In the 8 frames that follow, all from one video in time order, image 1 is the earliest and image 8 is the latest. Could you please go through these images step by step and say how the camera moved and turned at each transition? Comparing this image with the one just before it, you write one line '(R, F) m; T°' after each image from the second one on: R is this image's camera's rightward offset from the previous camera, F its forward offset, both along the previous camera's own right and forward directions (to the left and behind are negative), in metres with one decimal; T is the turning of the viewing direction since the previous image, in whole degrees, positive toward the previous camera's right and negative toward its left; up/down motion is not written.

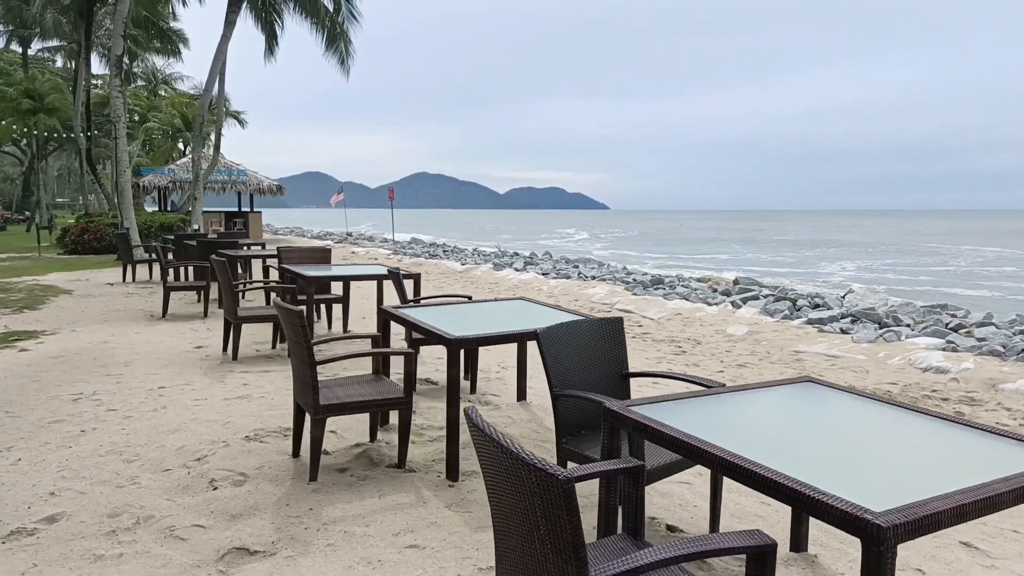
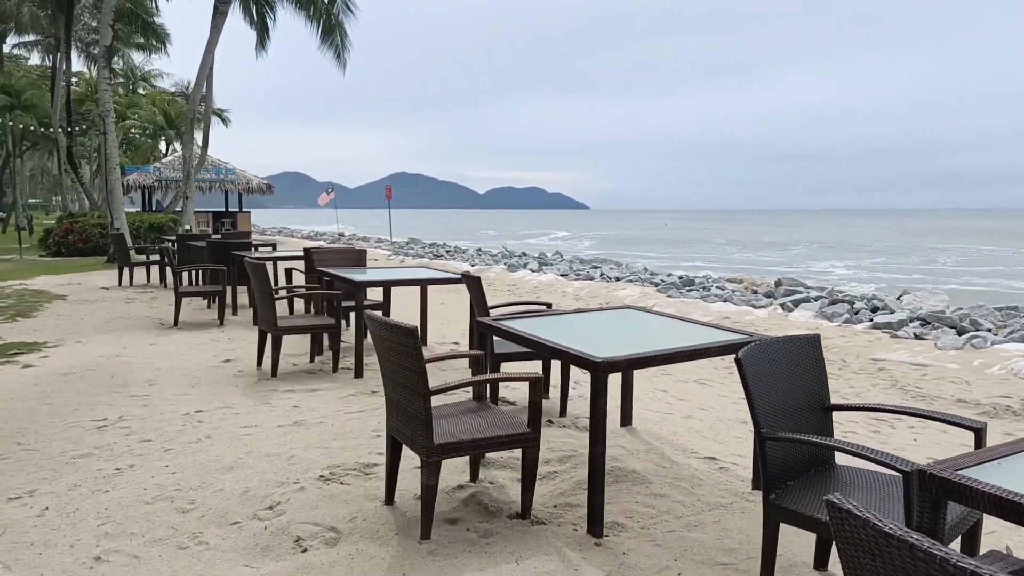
(-0.7, +0.7) m; +1°
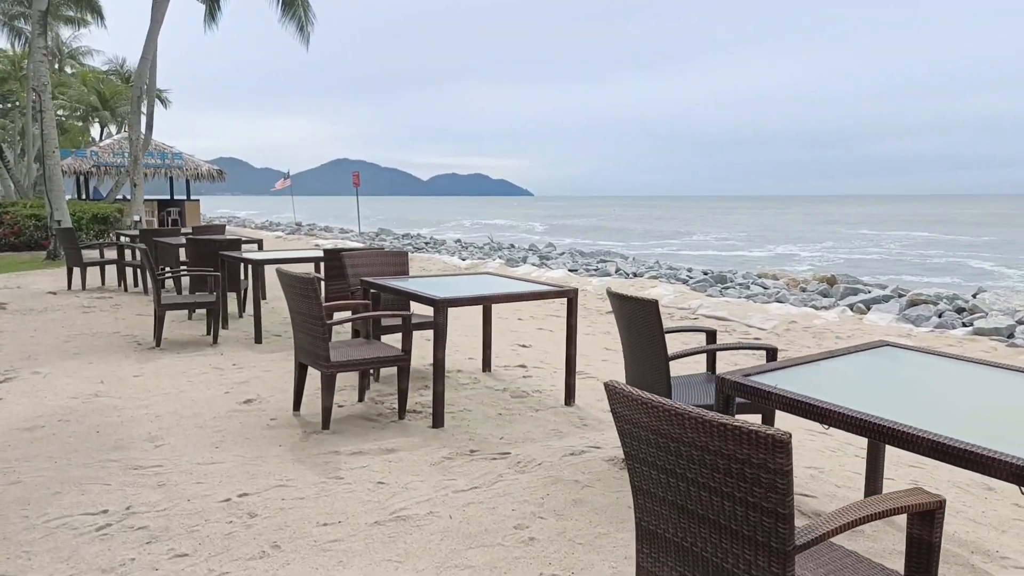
(-1.0, +1.3) m; +4°
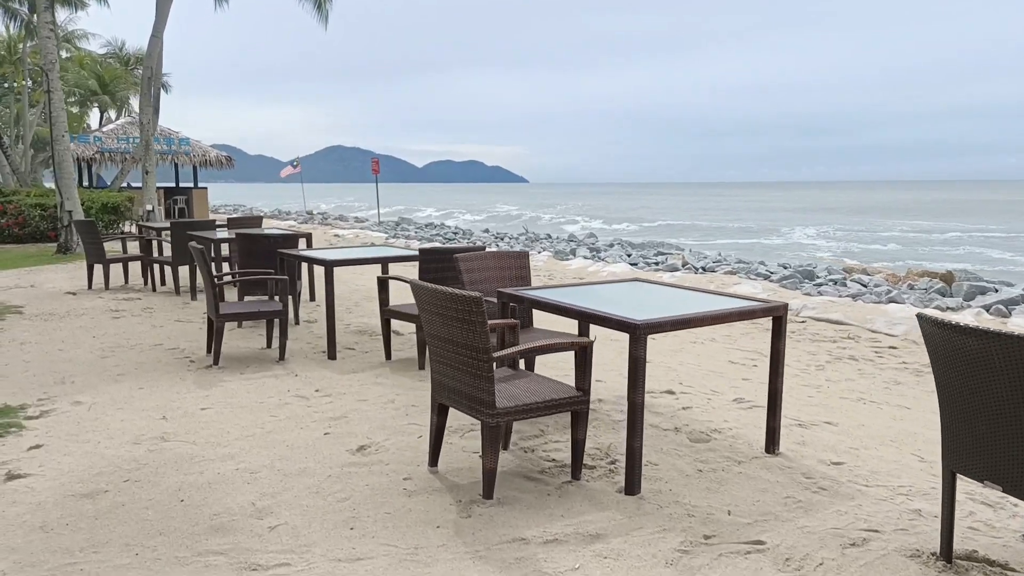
(-1.0, +1.0) m; 0°
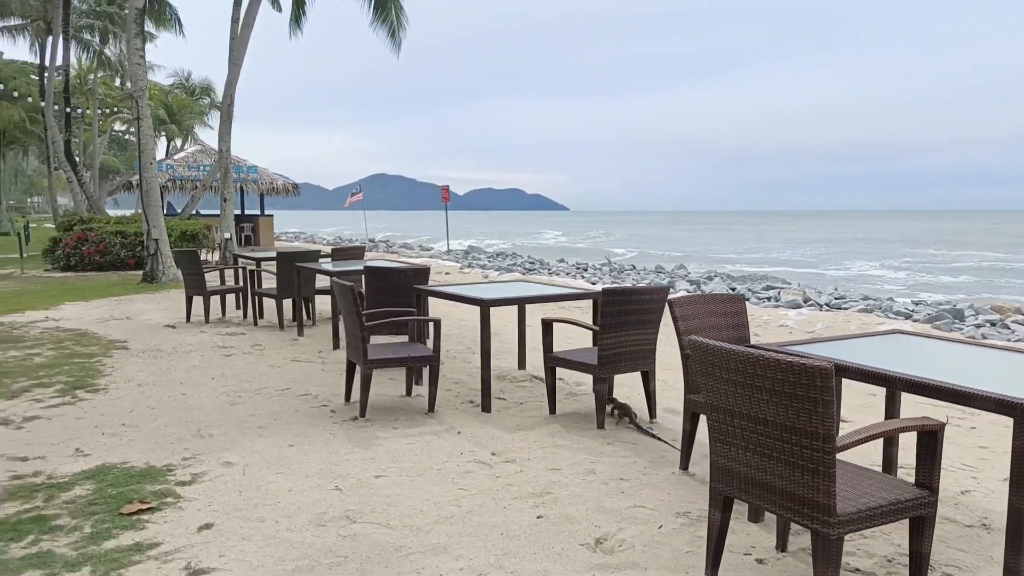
(-1.0, +0.6) m; -3°
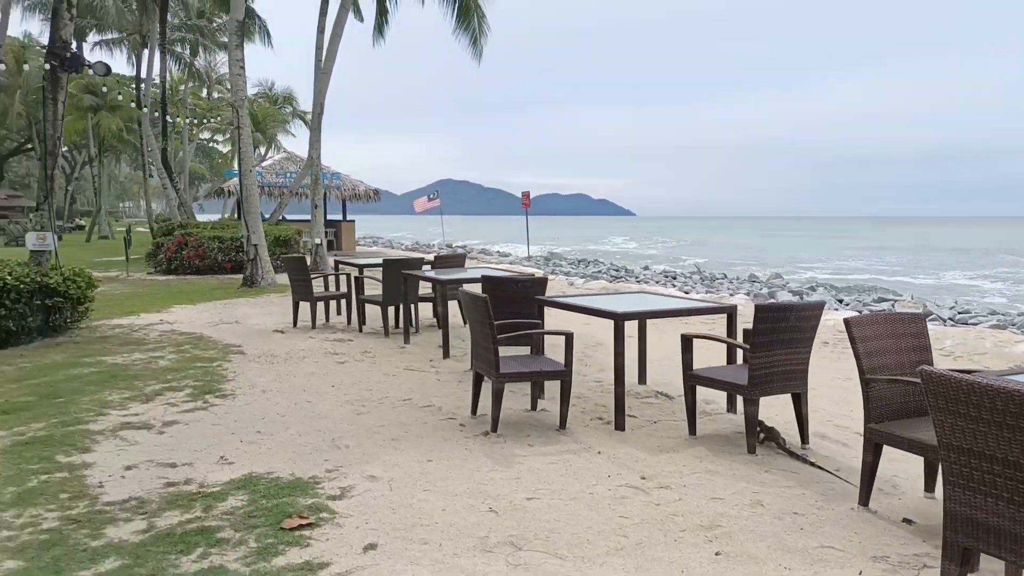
(-0.5, +0.1) m; -5°
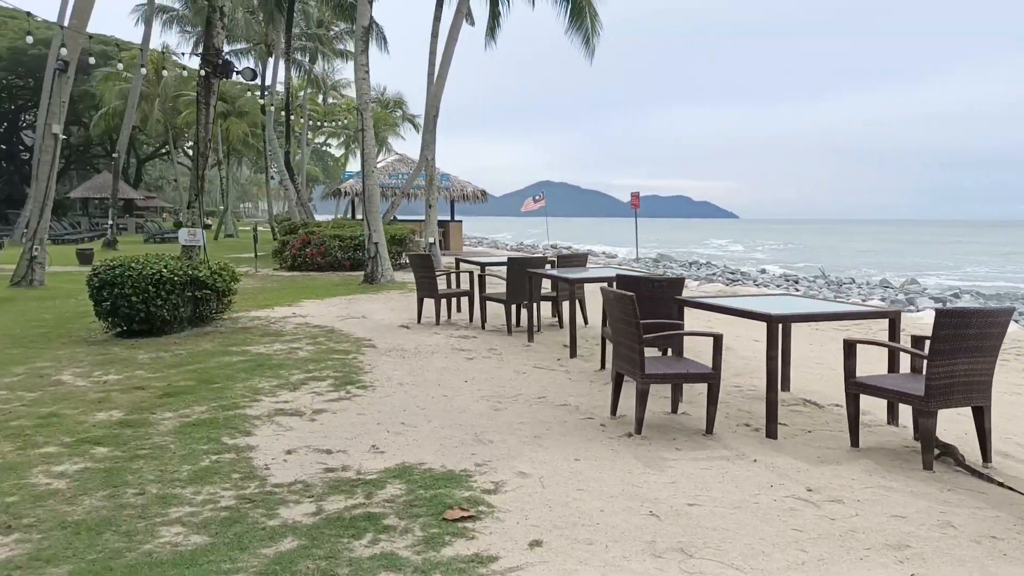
(-0.3, 0.0) m; -8°
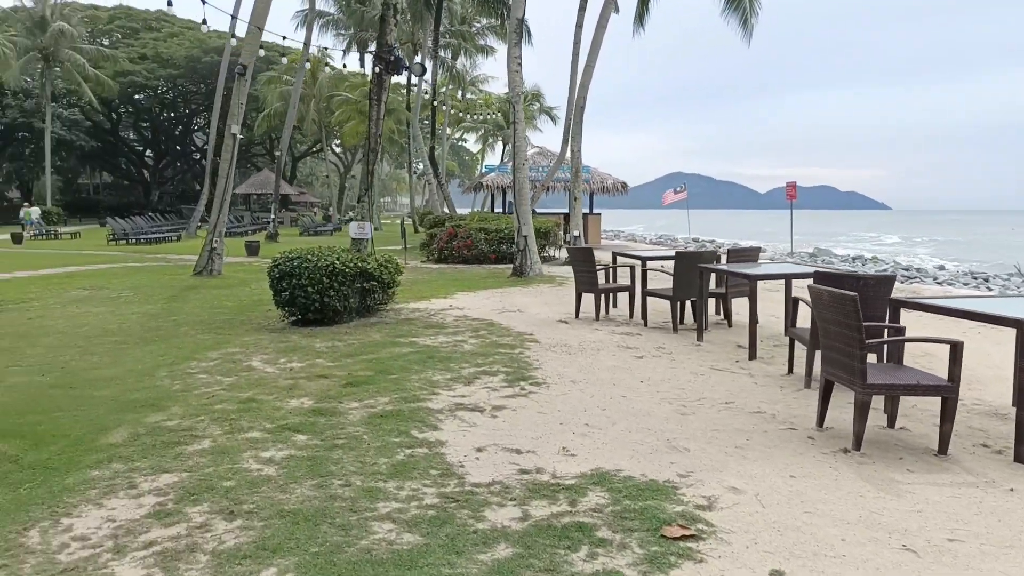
(-0.4, +0.2) m; -10°
